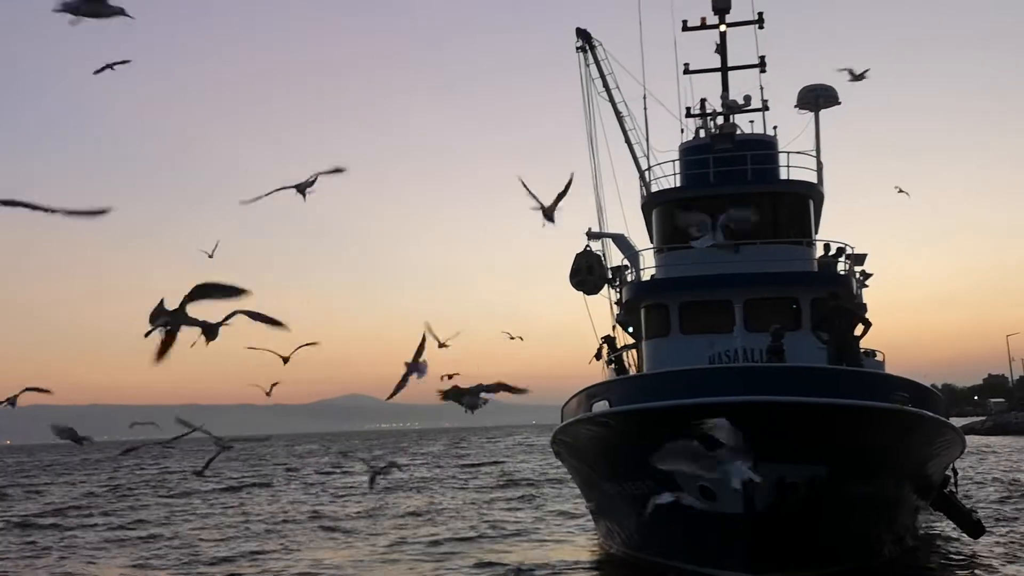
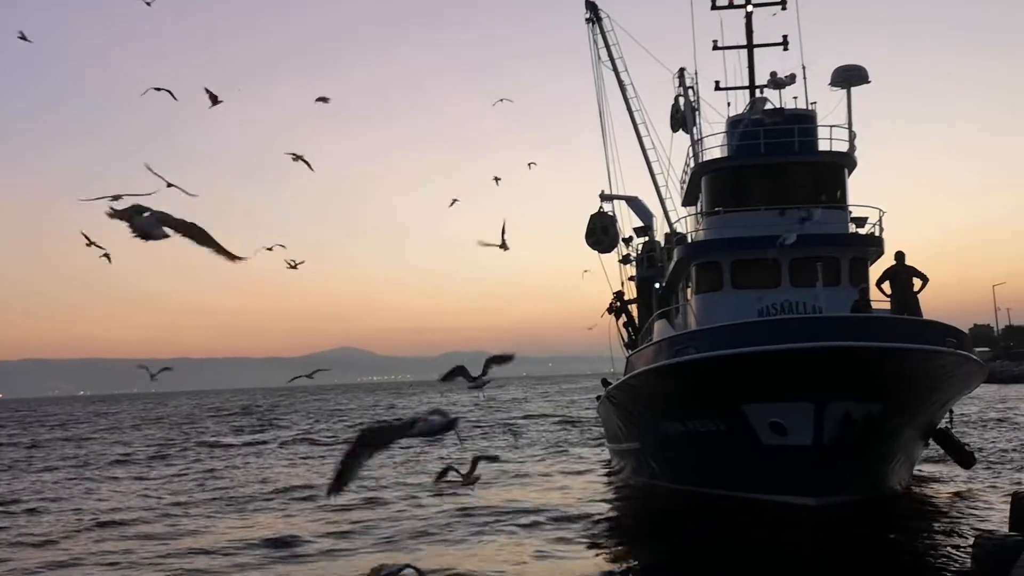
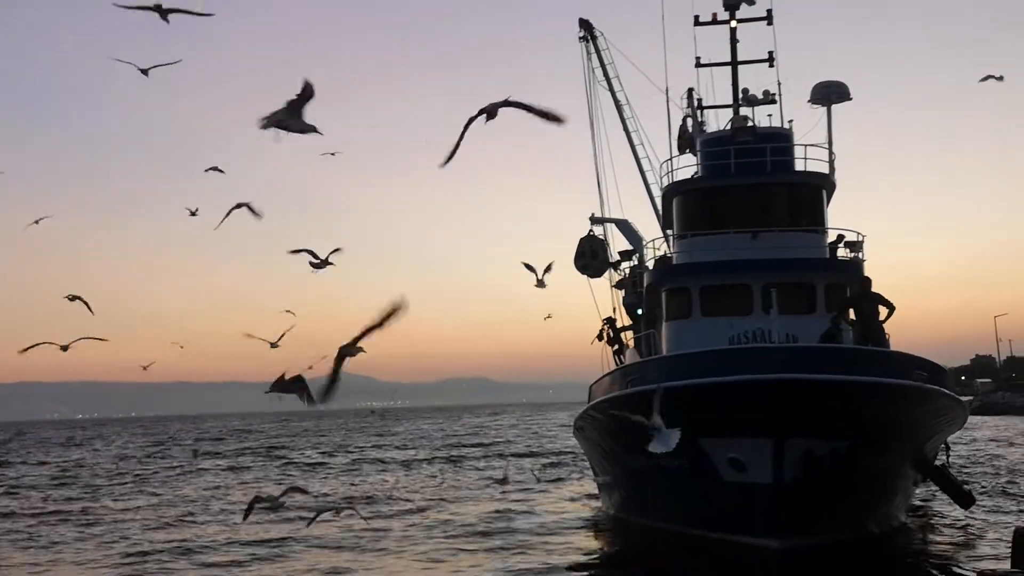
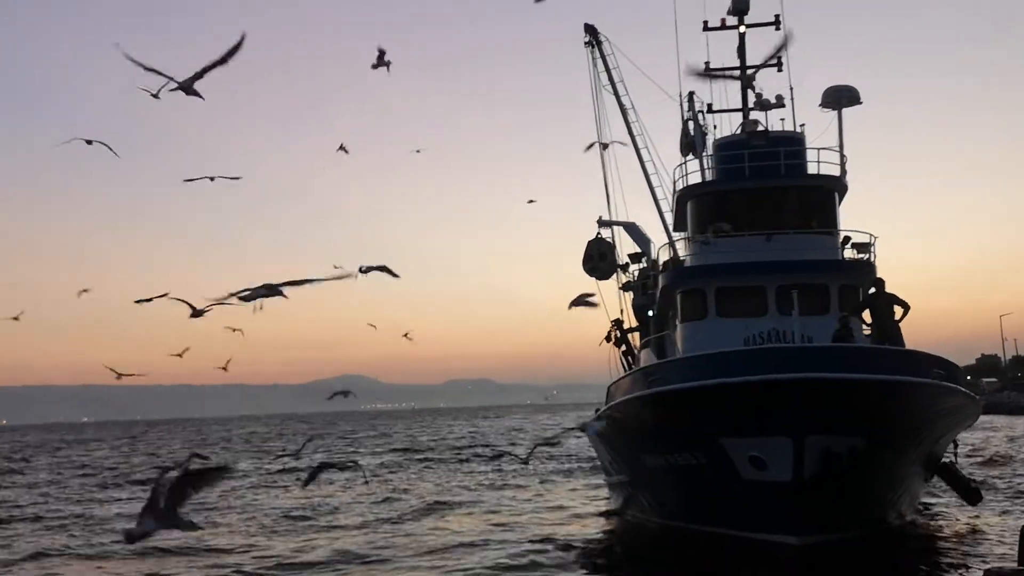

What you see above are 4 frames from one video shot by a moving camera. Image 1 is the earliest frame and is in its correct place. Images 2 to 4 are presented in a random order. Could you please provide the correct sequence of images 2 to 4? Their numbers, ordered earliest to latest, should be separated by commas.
3, 4, 2
